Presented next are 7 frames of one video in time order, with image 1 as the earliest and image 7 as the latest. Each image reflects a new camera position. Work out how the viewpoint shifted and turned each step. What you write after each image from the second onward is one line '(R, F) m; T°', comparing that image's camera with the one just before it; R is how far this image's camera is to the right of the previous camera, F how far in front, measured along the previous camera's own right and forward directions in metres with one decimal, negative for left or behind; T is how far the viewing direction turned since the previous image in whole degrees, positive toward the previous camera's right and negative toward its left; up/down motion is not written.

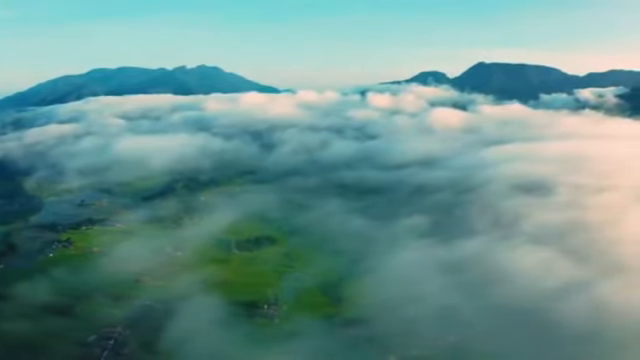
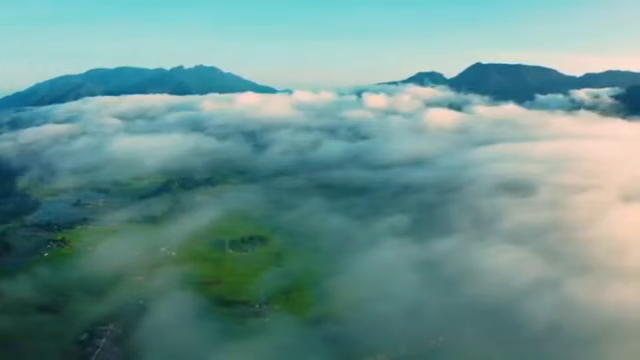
(+3.2, -2.0) m; 0°
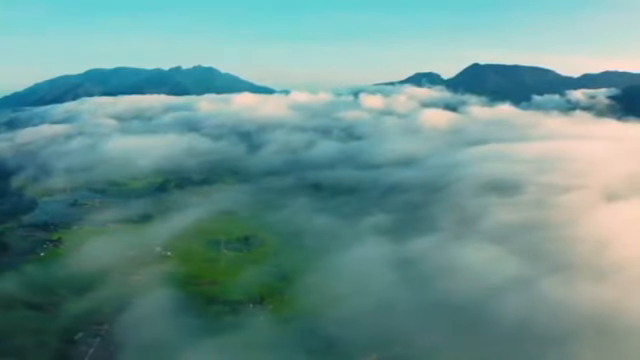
(+2.6, -1.9) m; 0°
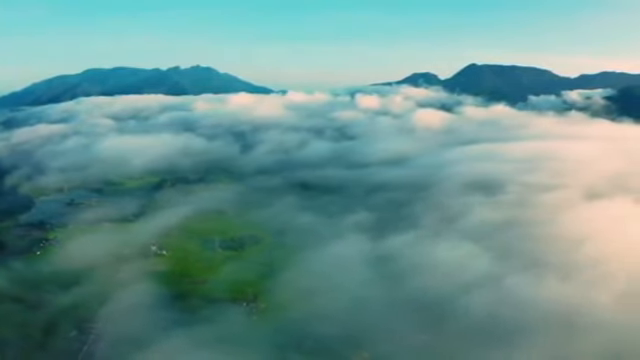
(+3.1, -2.4) m; 0°
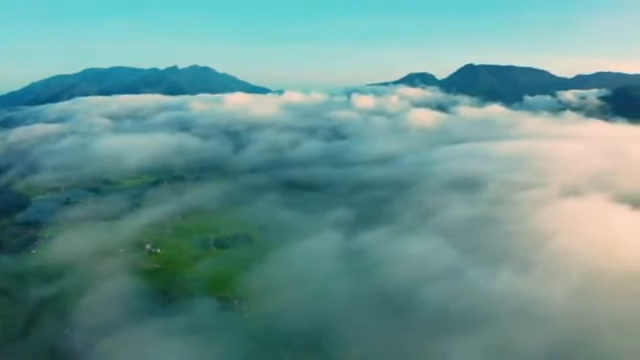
(+3.3, -3.3) m; 0°
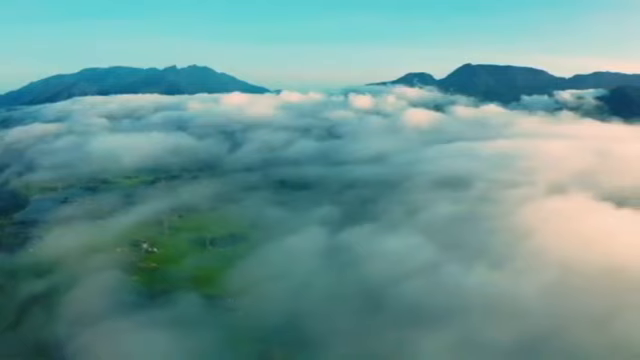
(+2.6, -2.1) m; 0°
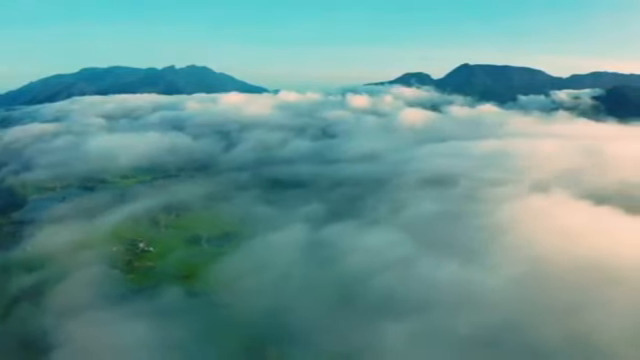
(+2.2, -3.0) m; 0°
